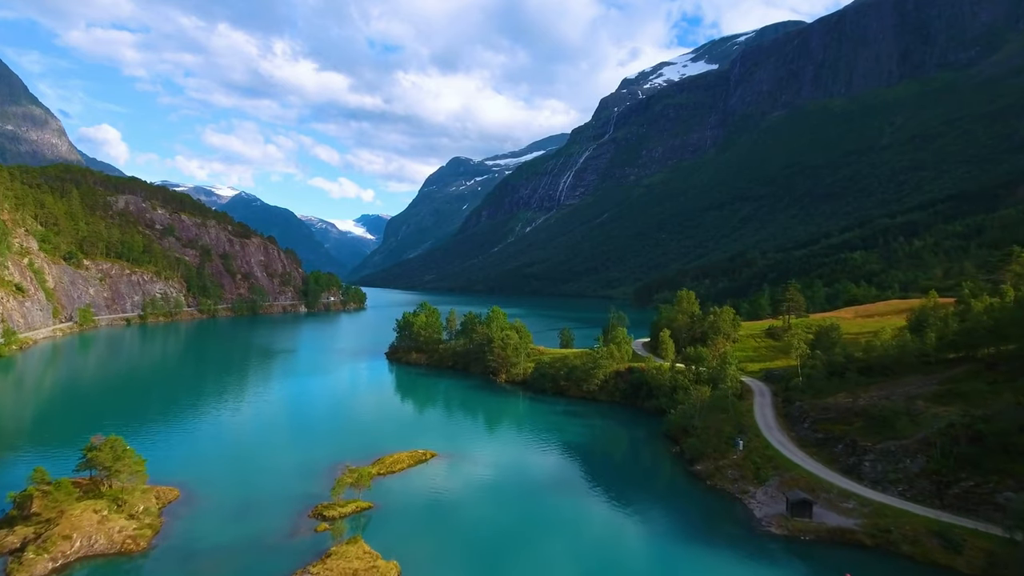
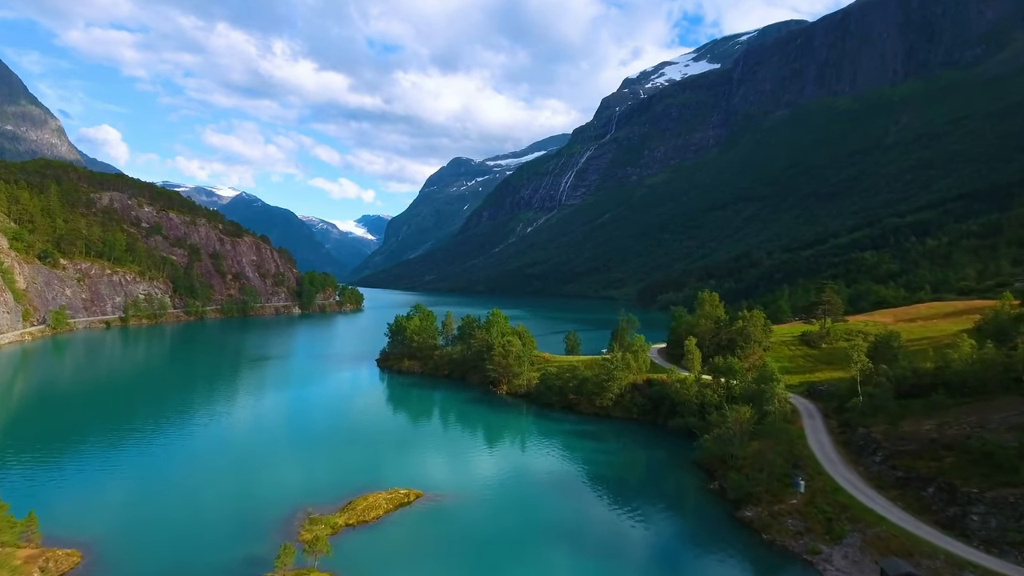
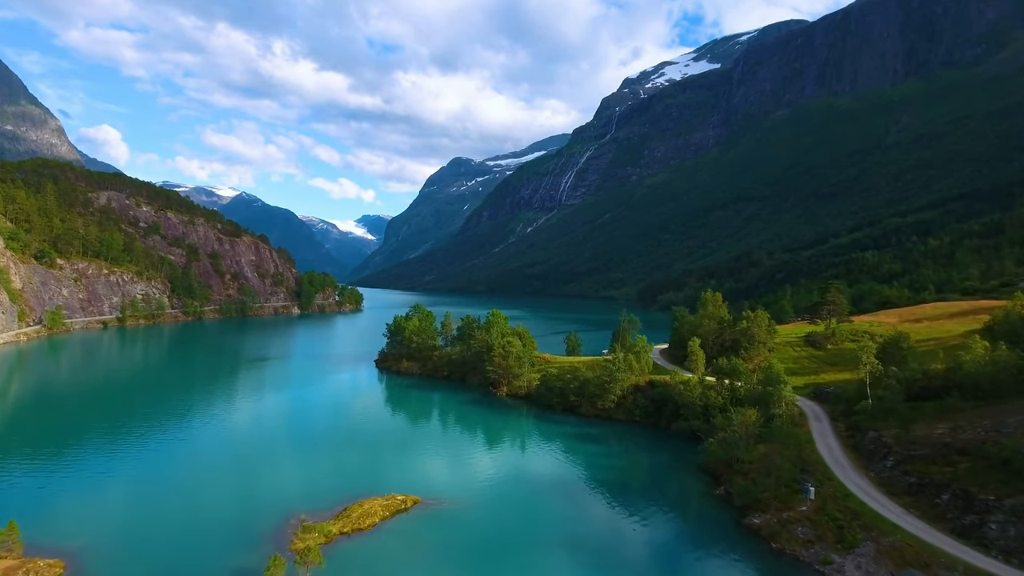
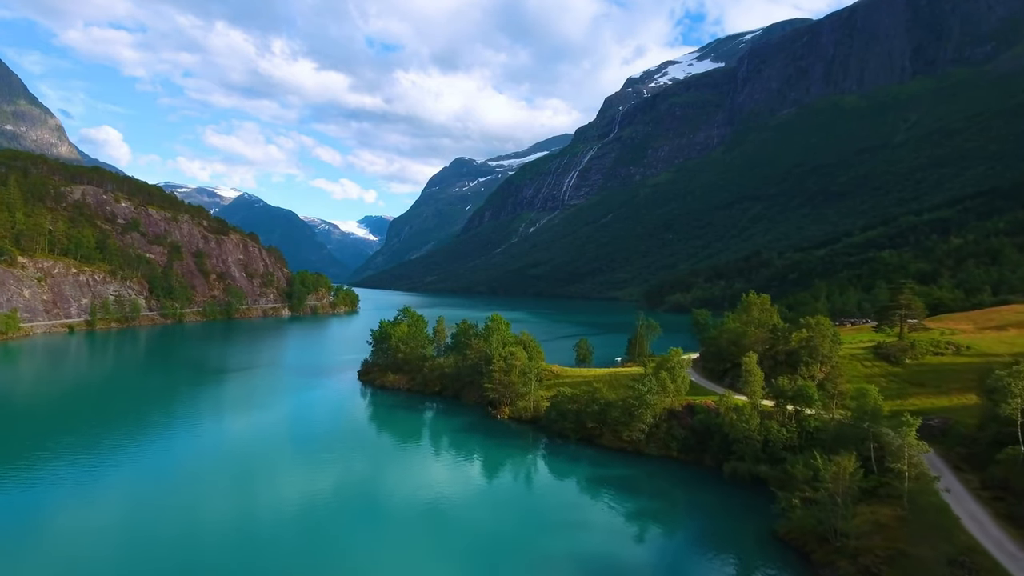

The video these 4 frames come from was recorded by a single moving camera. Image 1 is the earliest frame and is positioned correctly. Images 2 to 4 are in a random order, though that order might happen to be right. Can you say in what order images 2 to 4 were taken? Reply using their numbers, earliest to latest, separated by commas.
2, 3, 4
